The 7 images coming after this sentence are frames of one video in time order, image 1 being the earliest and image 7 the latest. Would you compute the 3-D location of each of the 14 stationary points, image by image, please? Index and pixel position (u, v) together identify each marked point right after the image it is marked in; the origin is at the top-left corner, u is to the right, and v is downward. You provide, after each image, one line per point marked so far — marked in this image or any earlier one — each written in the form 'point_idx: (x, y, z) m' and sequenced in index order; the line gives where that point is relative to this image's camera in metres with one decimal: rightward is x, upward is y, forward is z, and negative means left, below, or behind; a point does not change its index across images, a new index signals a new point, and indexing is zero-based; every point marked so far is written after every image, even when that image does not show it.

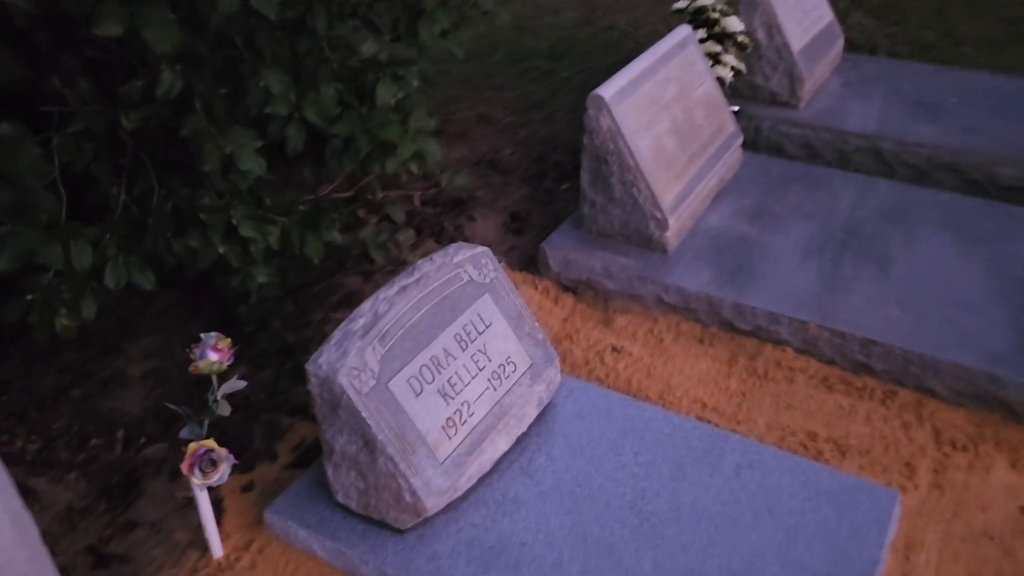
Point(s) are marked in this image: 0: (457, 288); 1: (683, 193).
0: (-0.2, 0.0, +2.5) m
1: (+0.7, +0.4, +3.4) m
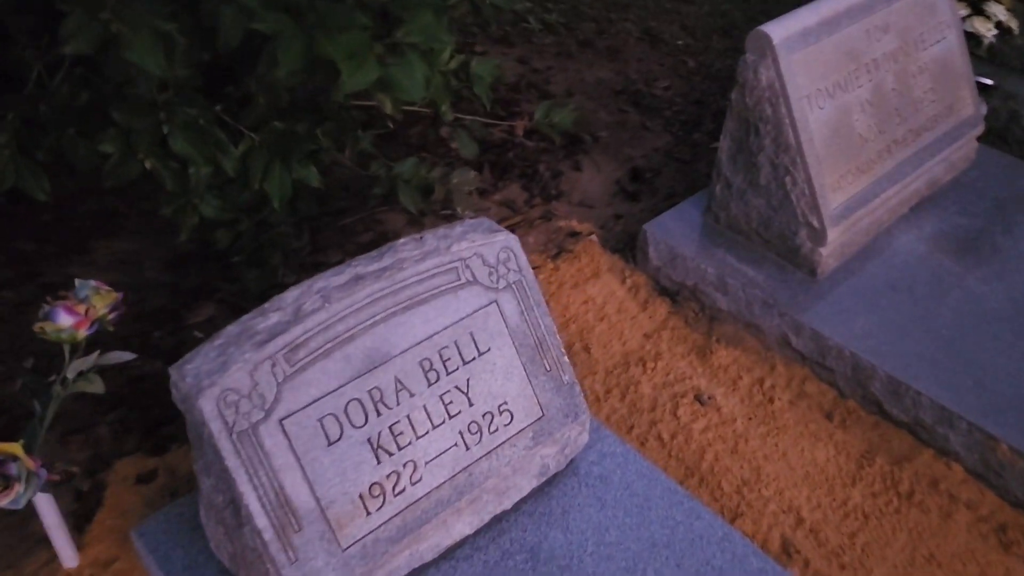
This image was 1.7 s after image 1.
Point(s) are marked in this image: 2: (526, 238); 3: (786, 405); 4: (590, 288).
0: (-0.1, 0.0, +1.7) m
1: (+1.0, +0.3, +2.4) m
2: (0.0, +0.2, +2.7) m
3: (+0.7, -0.3, +2.2) m
4: (+0.2, 0.0, +2.5) m
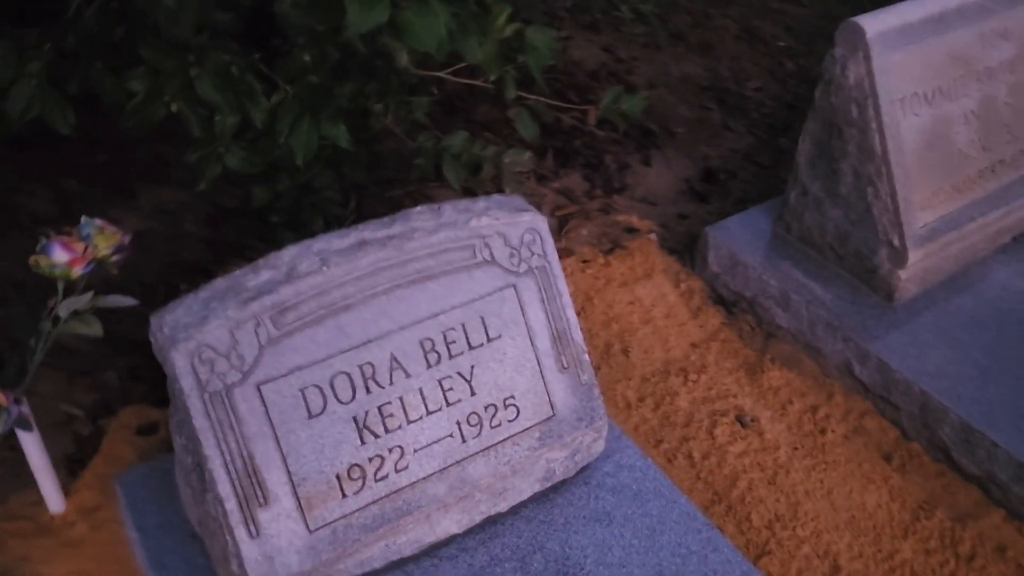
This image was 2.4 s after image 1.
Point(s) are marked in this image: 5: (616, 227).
0: (-0.1, 0.0, +1.5) m
1: (+1.1, +0.2, +2.1) m
2: (+0.2, +0.2, +2.5) m
3: (+0.8, -0.4, +2.0) m
4: (+0.3, 0.0, +2.4) m
5: (+0.3, +0.2, +2.6) m
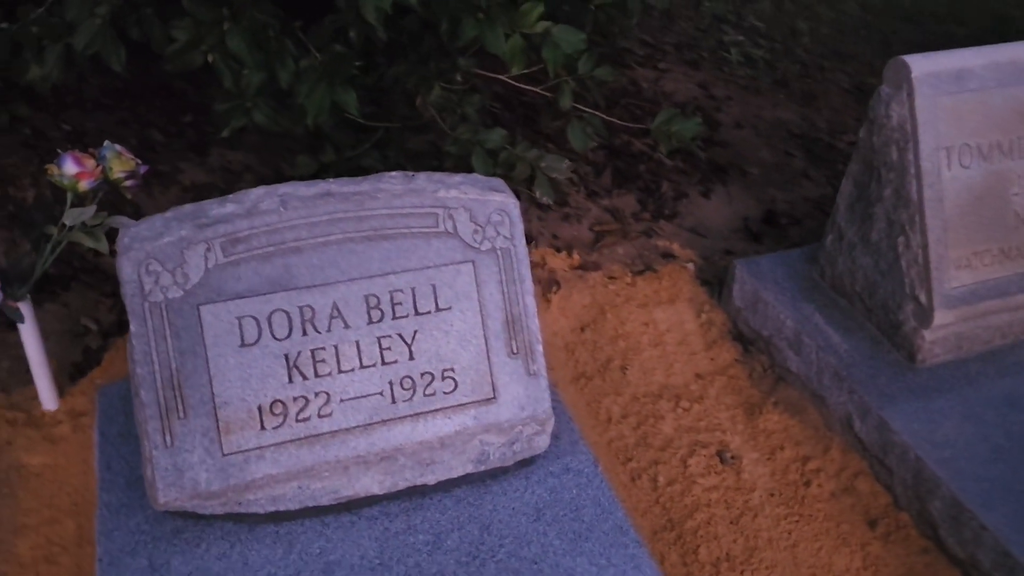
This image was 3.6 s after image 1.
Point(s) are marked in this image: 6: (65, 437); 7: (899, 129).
0: (-0.2, +0.1, +1.6) m
1: (+1.1, 0.0, +2.0) m
2: (+0.3, +0.1, +2.5) m
3: (+0.7, -0.4, +1.9) m
4: (+0.4, -0.1, +2.3) m
5: (+0.4, +0.1, +2.5) m
6: (-0.9, -0.3, +1.8) m
7: (+0.8, +0.3, +1.9) m
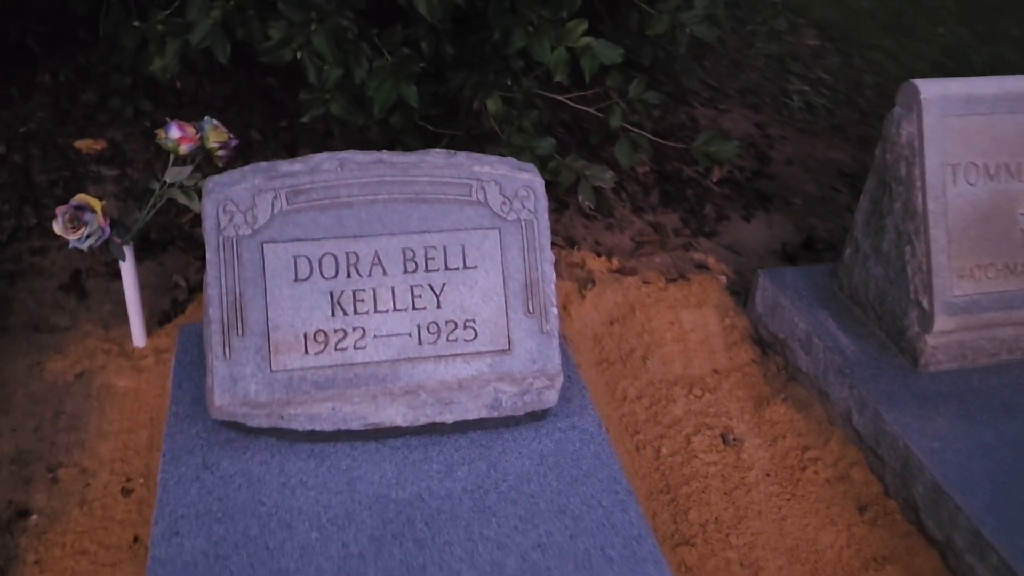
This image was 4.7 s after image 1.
0: (-0.1, +0.2, +1.8) m
1: (+1.2, 0.0, +2.1) m
2: (+0.4, +0.1, +2.7) m
3: (+0.7, -0.4, +2.0) m
4: (+0.5, -0.1, +2.5) m
5: (+0.6, +0.1, +2.7) m
6: (-0.9, -0.2, +2.1) m
7: (+0.9, +0.3, +2.0) m
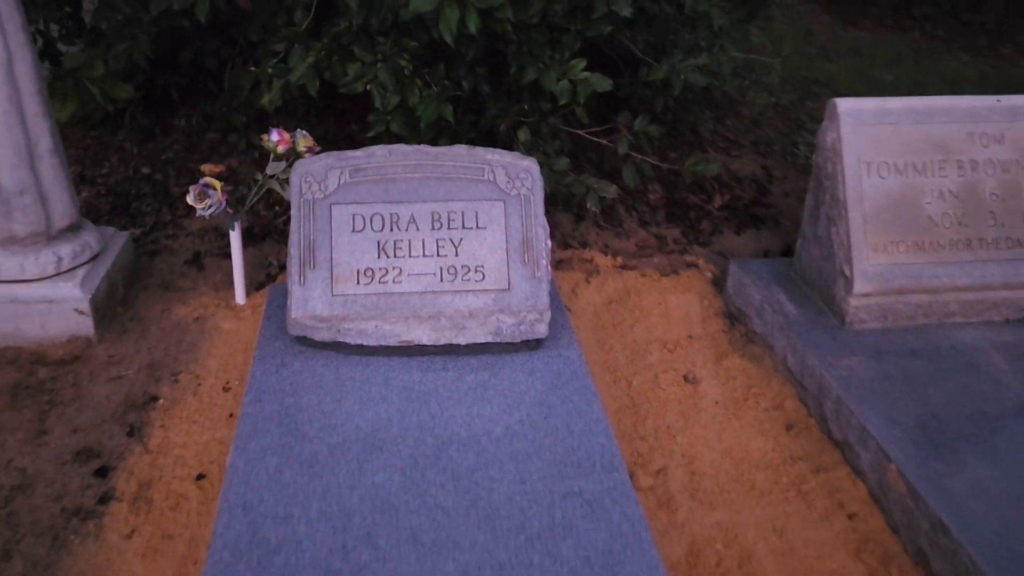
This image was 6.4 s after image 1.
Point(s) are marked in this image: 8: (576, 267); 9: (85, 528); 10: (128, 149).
0: (-0.1, +0.3, +2.5) m
1: (+1.2, +0.1, +2.5) m
2: (+0.5, +0.1, +3.3) m
3: (+0.7, -0.3, +2.5) m
4: (+0.6, 0.0, +3.0) m
5: (+0.6, +0.1, +3.2) m
6: (-0.9, -0.1, +2.8) m
7: (+1.0, +0.4, +2.6) m
8: (+0.2, +0.1, +3.2) m
9: (-1.0, -0.6, +2.0) m
10: (-1.6, +0.6, +3.6) m
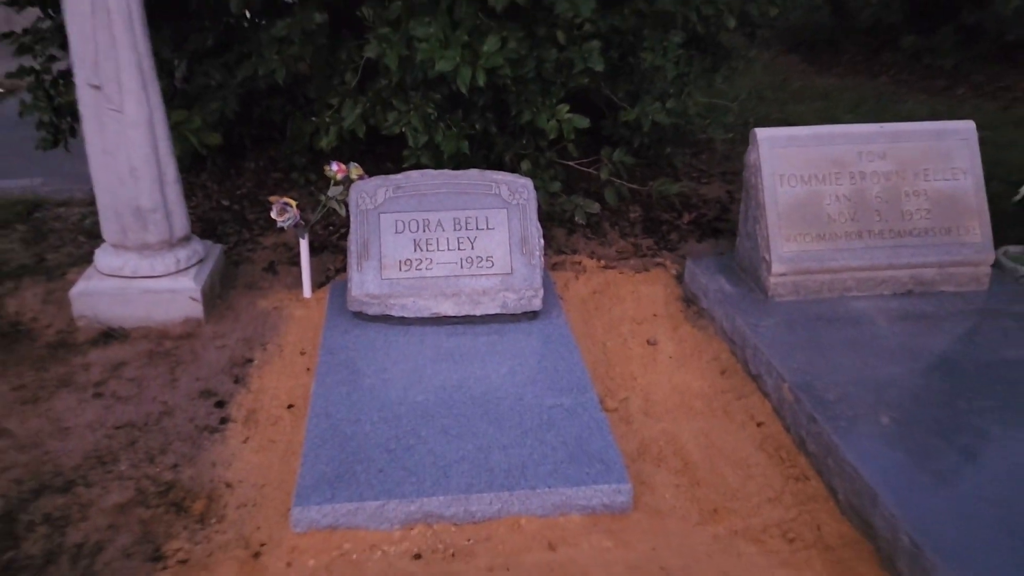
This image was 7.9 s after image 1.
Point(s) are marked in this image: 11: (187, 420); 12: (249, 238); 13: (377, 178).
0: (-0.1, +0.4, +3.3) m
1: (+1.2, +0.1, +3.4) m
2: (+0.6, +0.1, +4.1) m
3: (+0.7, -0.3, +3.3) m
4: (+0.6, 0.0, +3.9) m
5: (+0.7, +0.1, +4.1) m
6: (-0.8, -0.1, +3.7) m
7: (+1.0, +0.5, +3.4) m
8: (+0.3, +0.1, +4.0) m
9: (-1.0, -0.5, +2.8) m
10: (-1.6, +0.5, +4.5) m
11: (-1.1, -0.4, +2.9) m
12: (-1.3, +0.2, +4.1) m
13: (-0.5, +0.4, +3.3) m
